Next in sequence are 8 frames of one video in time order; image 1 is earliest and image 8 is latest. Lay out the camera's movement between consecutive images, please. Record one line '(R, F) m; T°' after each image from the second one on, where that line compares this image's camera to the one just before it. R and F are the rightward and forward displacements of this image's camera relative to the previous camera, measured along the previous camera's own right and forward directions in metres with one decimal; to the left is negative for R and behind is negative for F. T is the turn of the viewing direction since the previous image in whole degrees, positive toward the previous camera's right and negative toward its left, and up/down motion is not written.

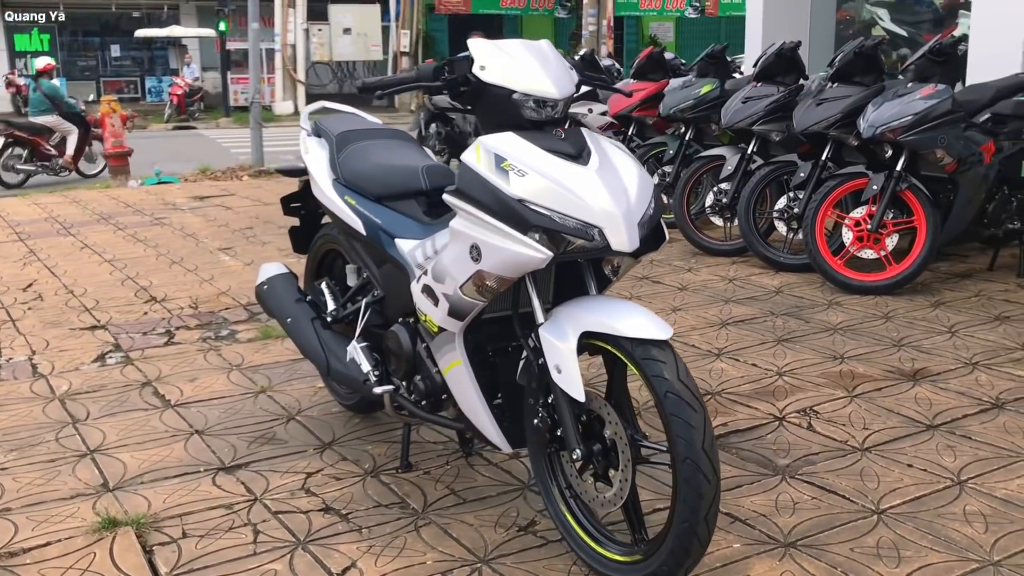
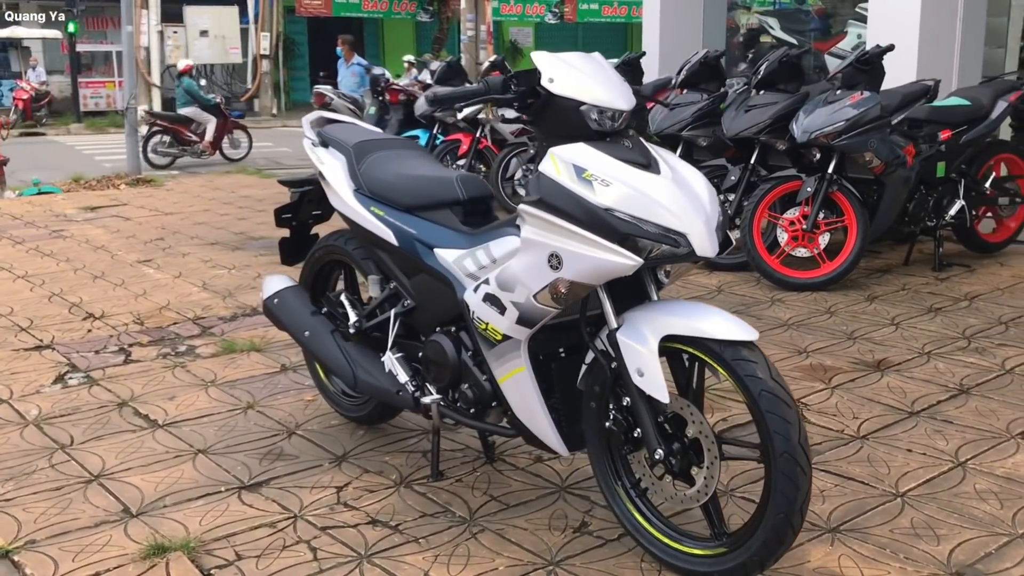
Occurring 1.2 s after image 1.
(-0.5, 0.0) m; +8°
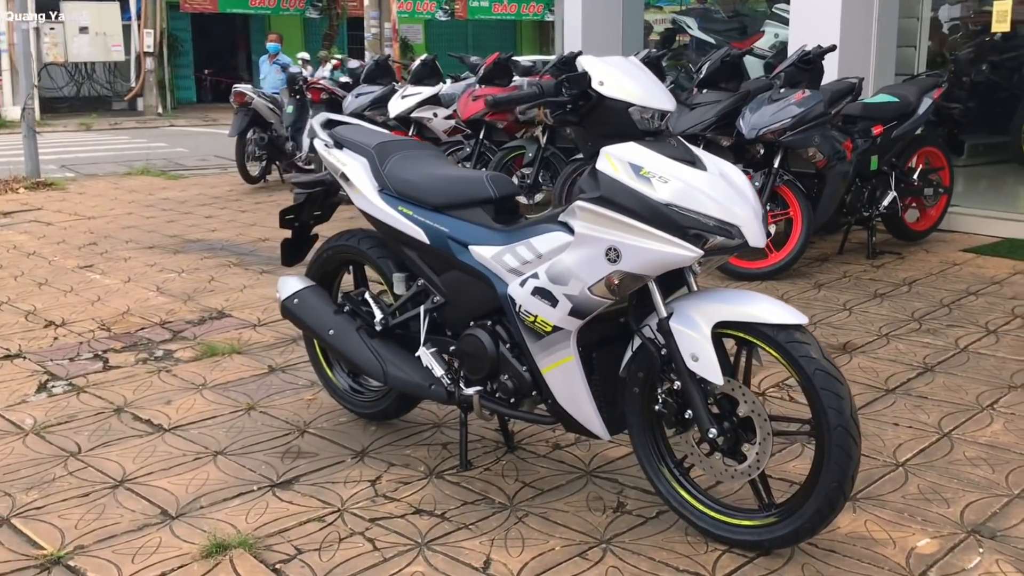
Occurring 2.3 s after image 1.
(-0.4, -0.1) m; +6°
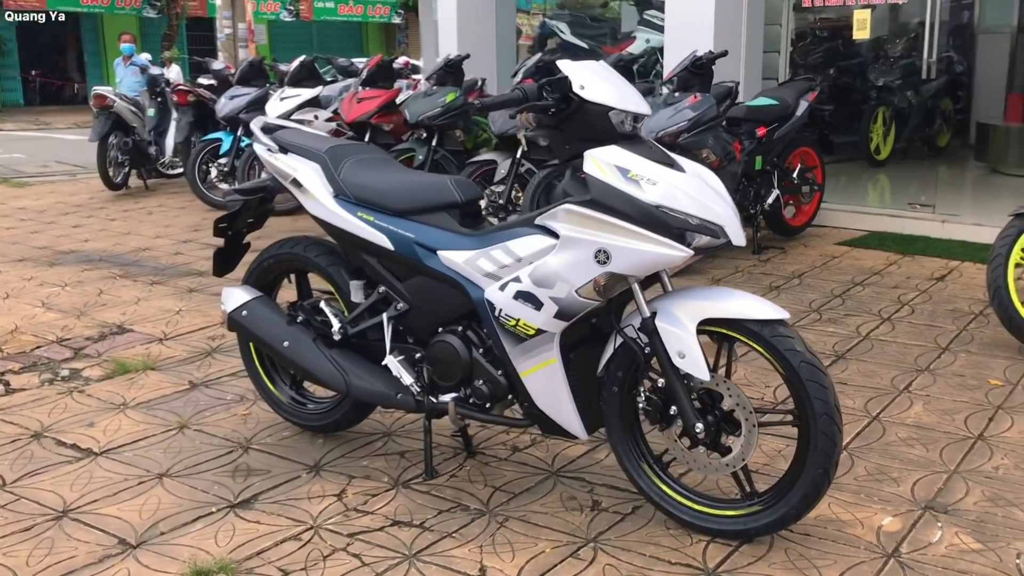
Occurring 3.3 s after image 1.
(-0.4, 0.0) m; +8°
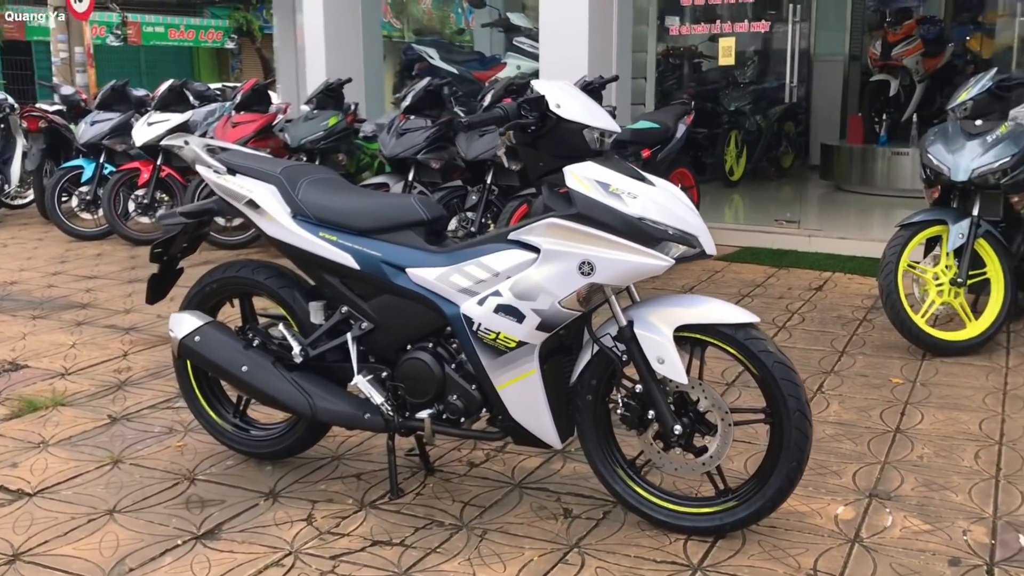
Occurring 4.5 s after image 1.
(-0.4, 0.0) m; +9°
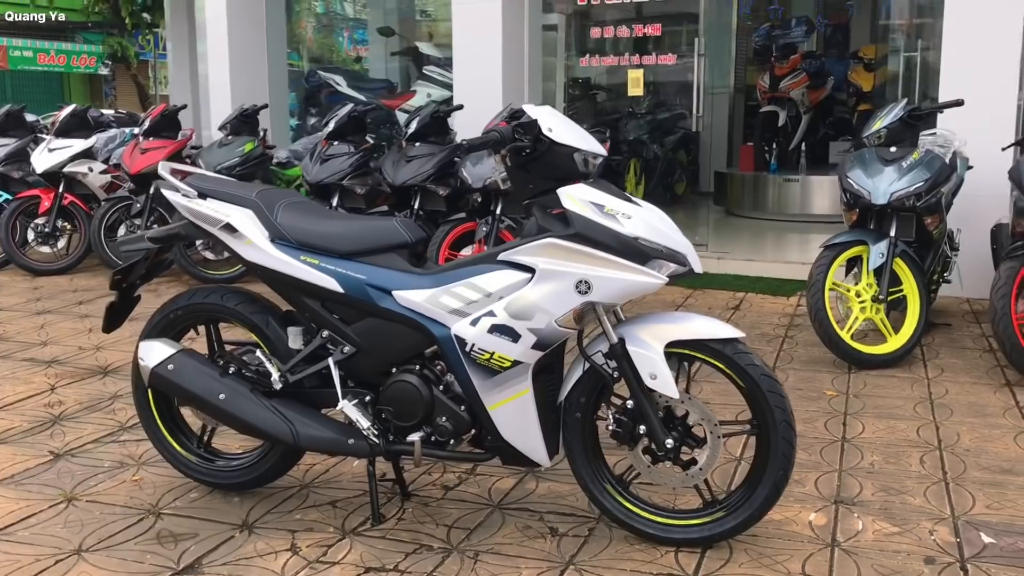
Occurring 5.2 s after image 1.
(-0.3, 0.0) m; +7°
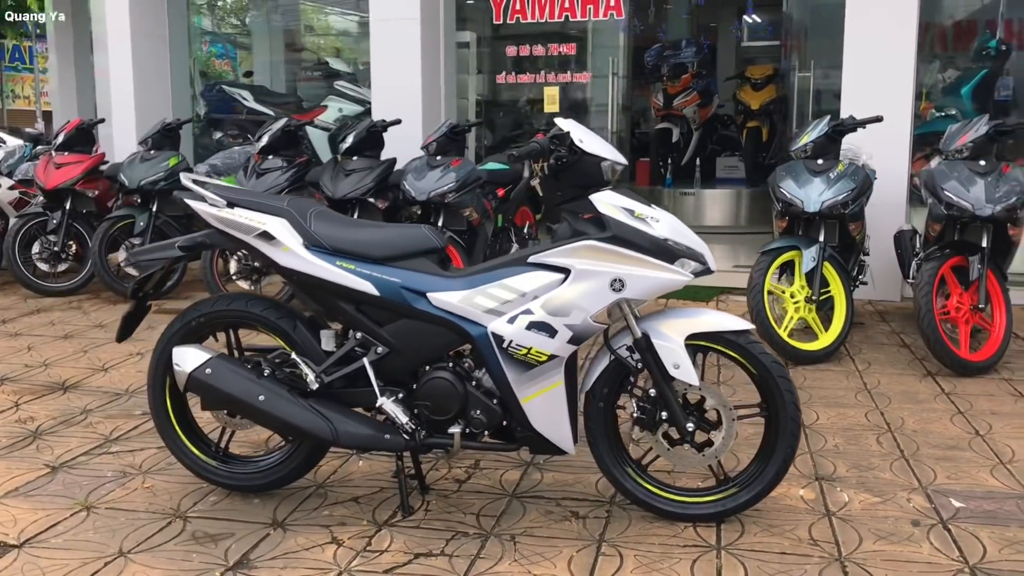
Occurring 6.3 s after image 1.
(-0.5, -0.2) m; +7°
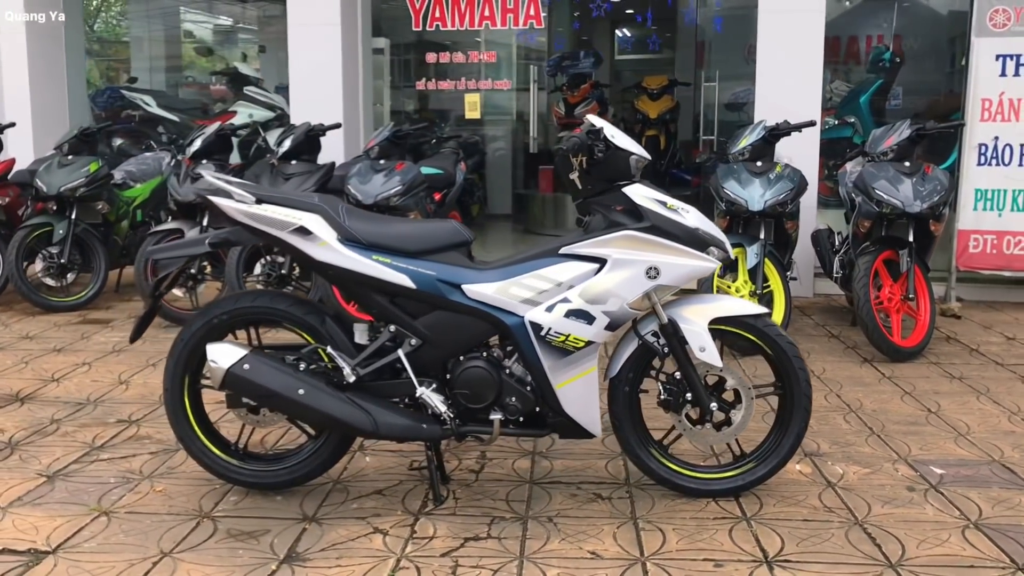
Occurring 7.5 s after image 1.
(-0.6, -0.1) m; +7°
